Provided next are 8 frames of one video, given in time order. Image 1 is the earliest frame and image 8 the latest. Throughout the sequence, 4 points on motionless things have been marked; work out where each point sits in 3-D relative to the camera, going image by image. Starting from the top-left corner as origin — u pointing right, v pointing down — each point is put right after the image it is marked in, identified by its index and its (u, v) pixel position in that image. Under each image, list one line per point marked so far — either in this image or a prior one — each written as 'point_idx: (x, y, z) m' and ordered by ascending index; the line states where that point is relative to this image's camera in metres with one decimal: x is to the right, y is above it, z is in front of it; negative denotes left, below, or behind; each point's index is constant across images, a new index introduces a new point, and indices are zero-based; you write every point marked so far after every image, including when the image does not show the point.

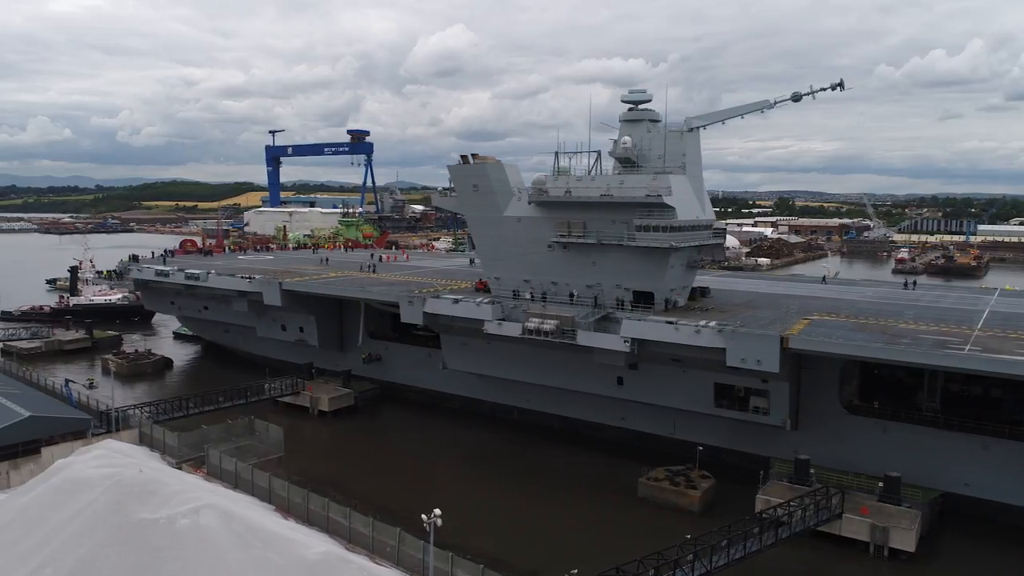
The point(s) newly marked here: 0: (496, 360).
0: (-0.4, -1.7, +16.4) m
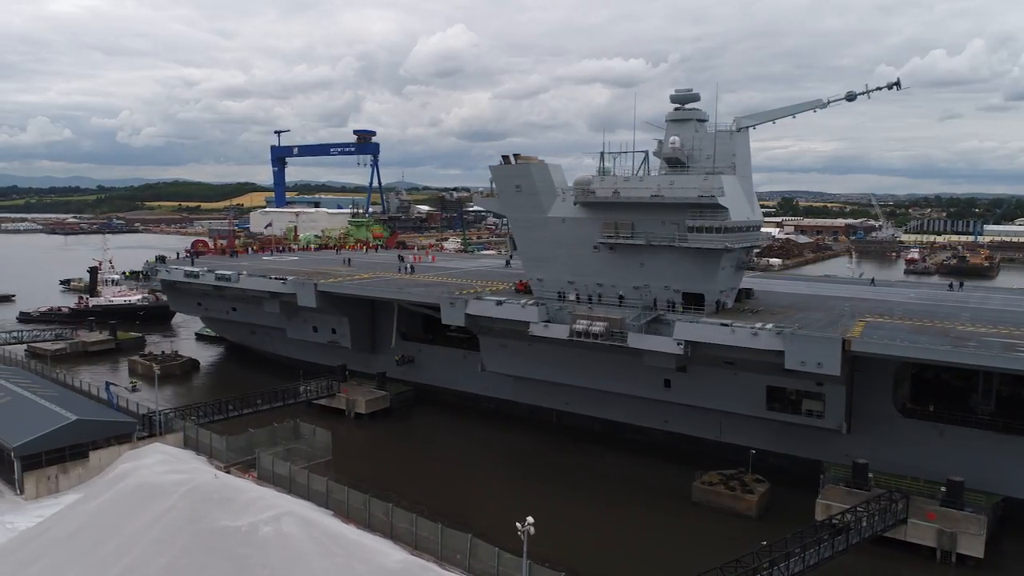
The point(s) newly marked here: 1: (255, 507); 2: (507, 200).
0: (+0.6, -1.7, +16.2) m
1: (-2.9, -2.5, +8.0) m
2: (-0.1, +1.9, +15.6) m
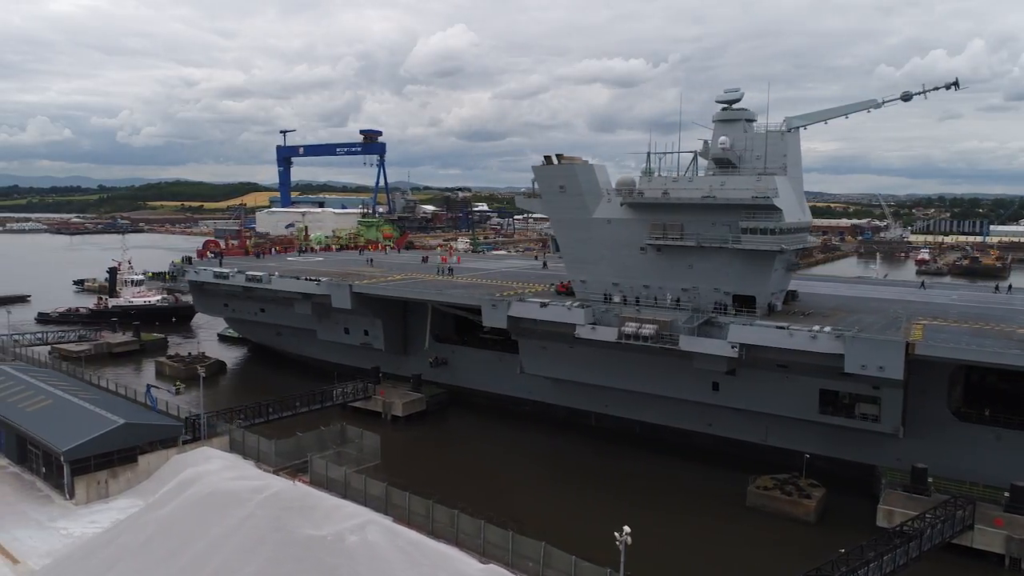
0: (+1.5, -1.8, +16.0) m
1: (-1.9, -2.5, +7.8) m
2: (+0.8, +1.9, +15.5) m
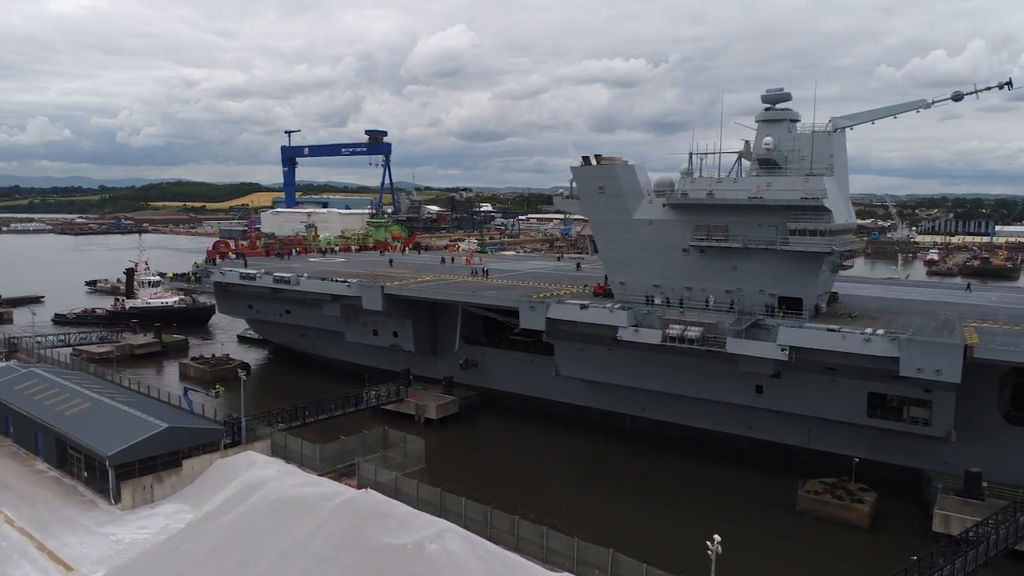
0: (+2.4, -1.8, +15.9) m
1: (-1.1, -2.6, +7.7) m
2: (+1.7, +1.9, +15.3) m
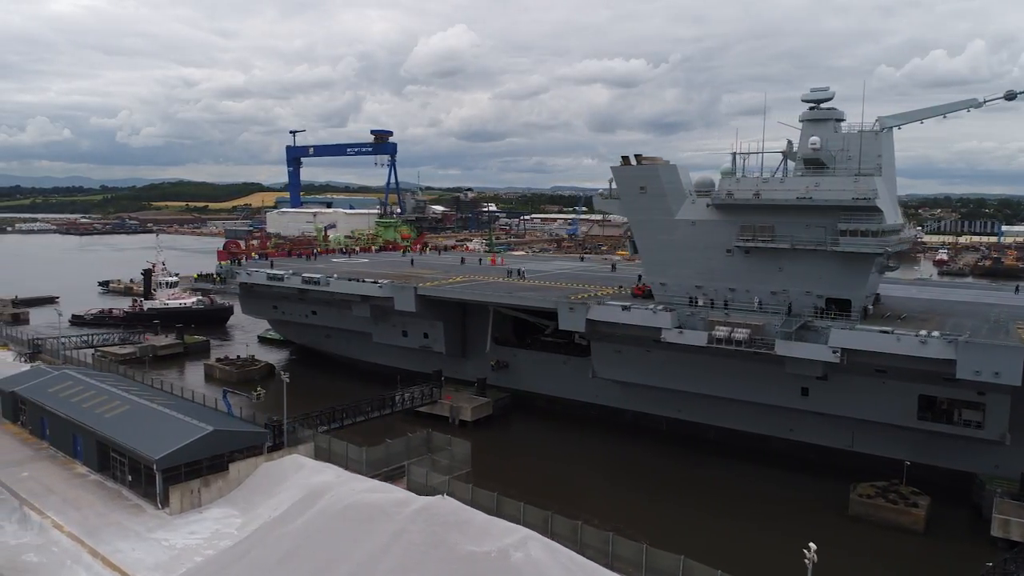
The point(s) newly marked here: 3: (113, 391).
0: (+3.3, -1.8, +15.7) m
1: (-0.2, -2.6, +7.5) m
2: (+2.6, +1.8, +15.2) m
3: (-8.4, -2.2, +14.7) m
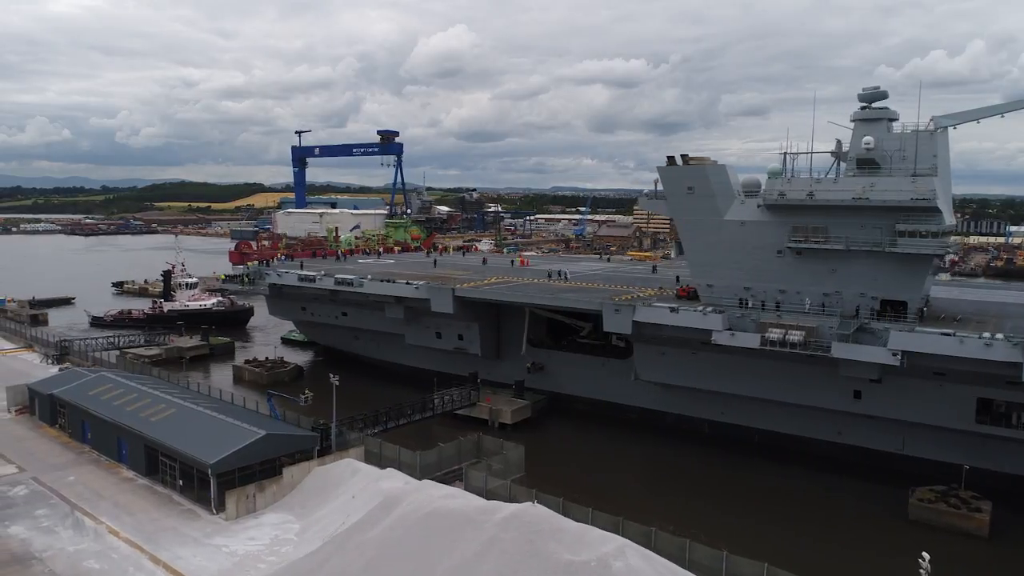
0: (+4.2, -1.8, +15.6) m
1: (+0.8, -2.6, +7.3) m
2: (+3.5, +1.8, +15.0) m
3: (-7.4, -2.2, +14.6) m
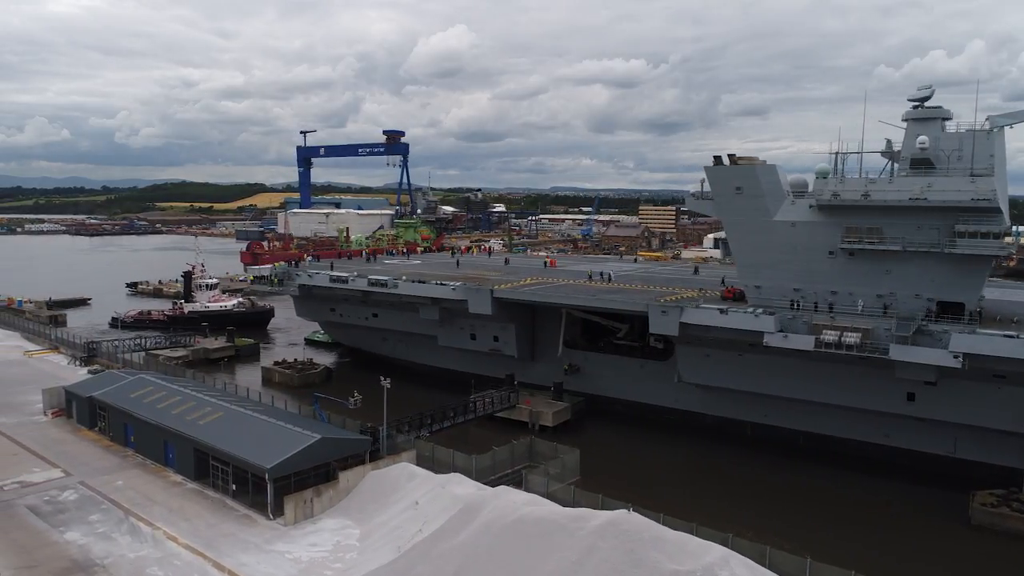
0: (+5.2, -1.9, +15.4) m
1: (+1.8, -2.6, +7.2) m
2: (+4.5, +1.8, +14.8) m
3: (-6.4, -2.2, +14.4) m
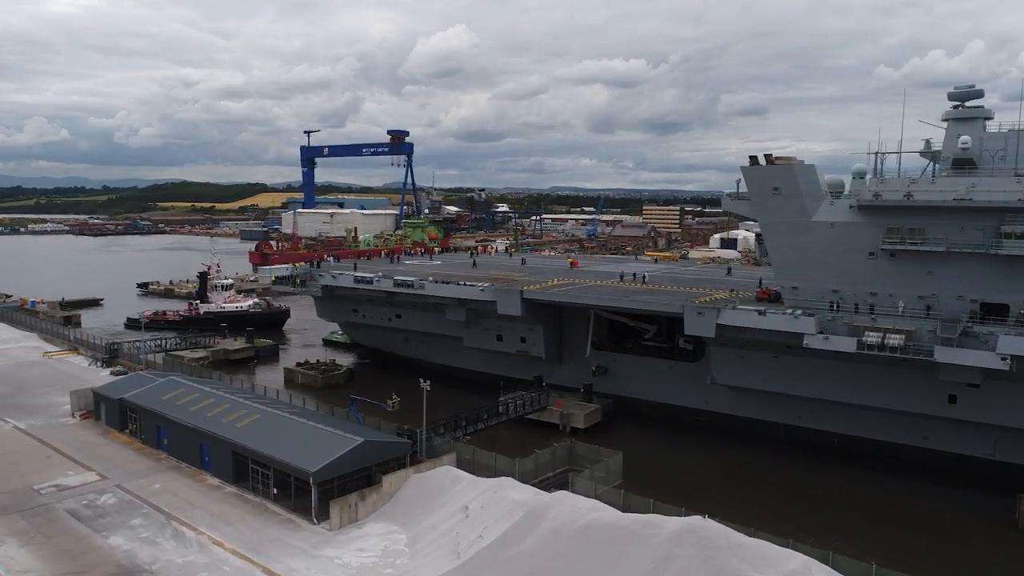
0: (+5.9, -1.9, +15.3) m
1: (+2.5, -2.7, +7.1) m
2: (+5.2, +1.8, +14.7) m
3: (-5.7, -2.2, +14.3) m
